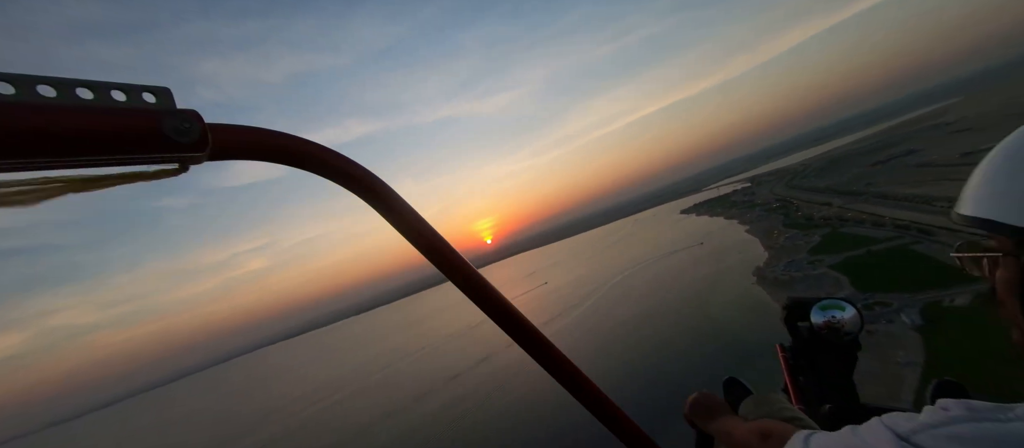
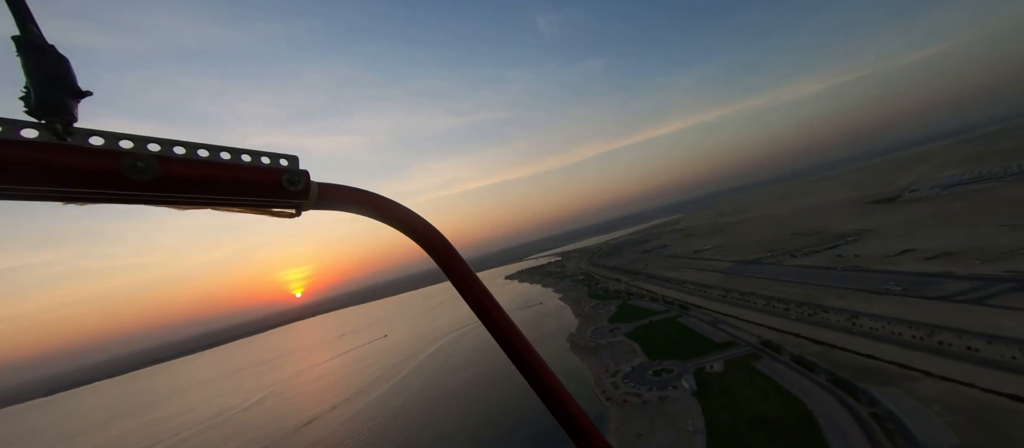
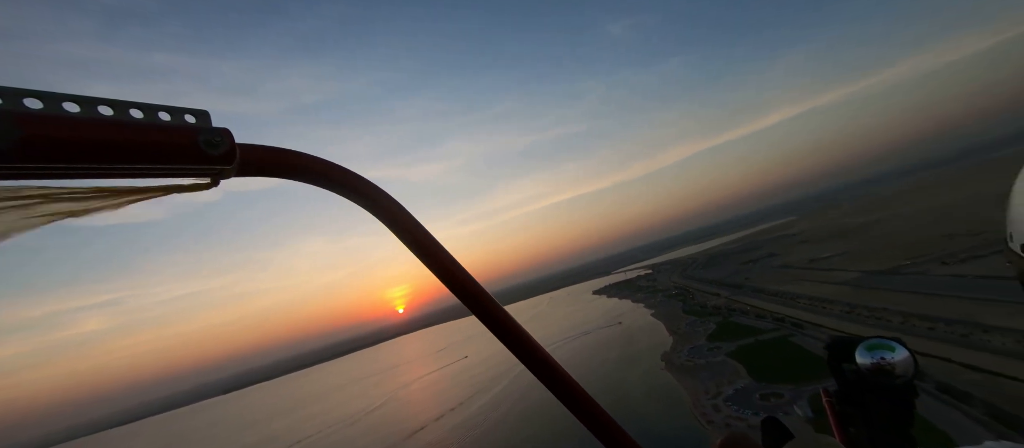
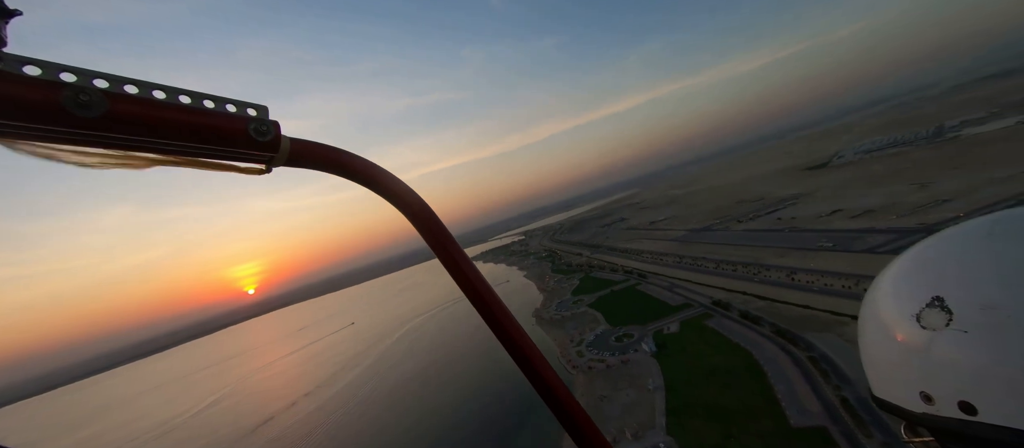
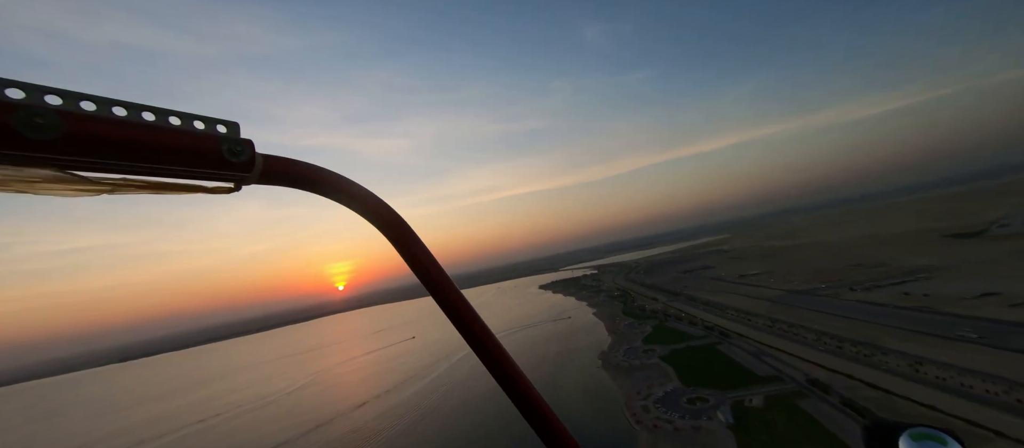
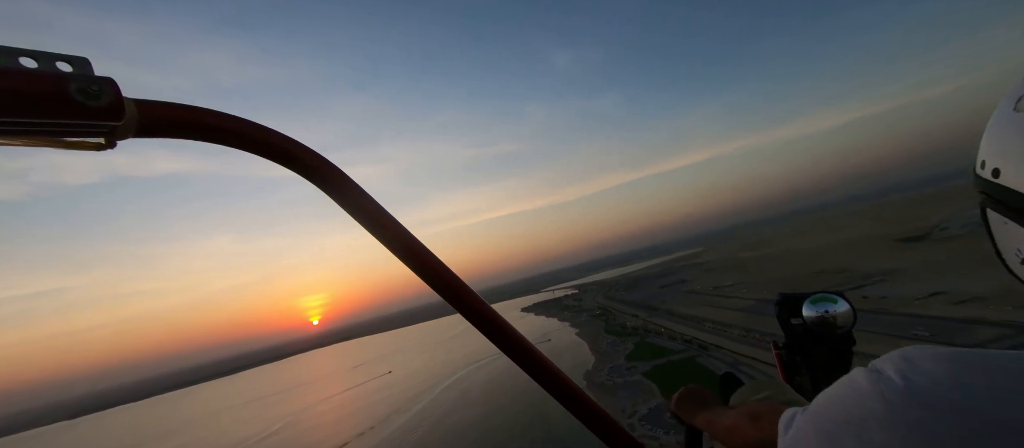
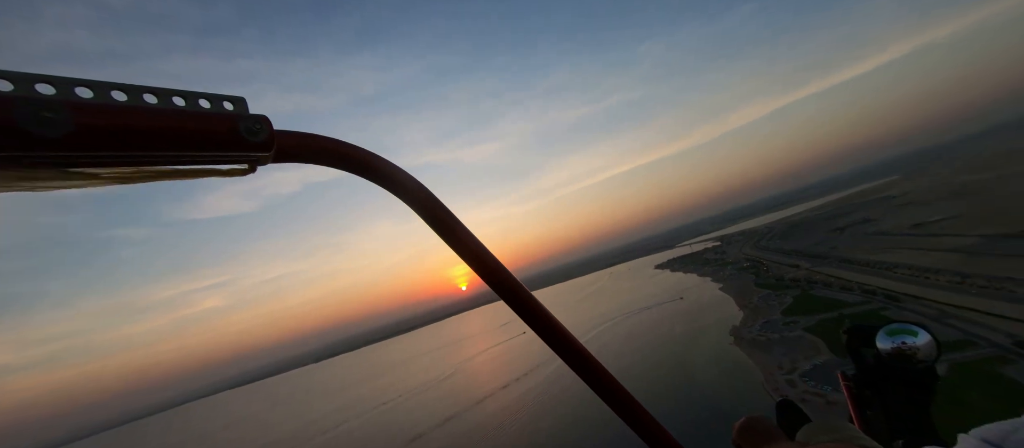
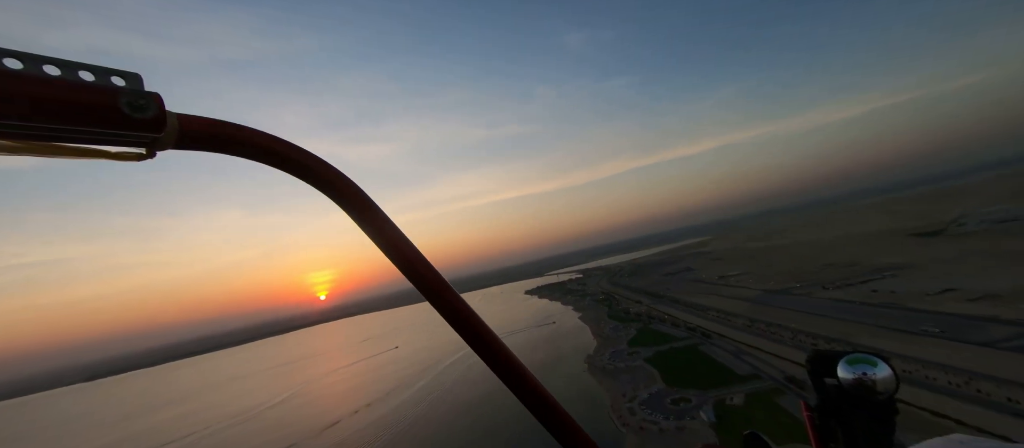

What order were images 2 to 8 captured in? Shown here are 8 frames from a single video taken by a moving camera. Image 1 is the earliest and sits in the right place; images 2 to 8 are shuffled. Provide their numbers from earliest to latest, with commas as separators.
7, 3, 6, 8, 5, 2, 4
